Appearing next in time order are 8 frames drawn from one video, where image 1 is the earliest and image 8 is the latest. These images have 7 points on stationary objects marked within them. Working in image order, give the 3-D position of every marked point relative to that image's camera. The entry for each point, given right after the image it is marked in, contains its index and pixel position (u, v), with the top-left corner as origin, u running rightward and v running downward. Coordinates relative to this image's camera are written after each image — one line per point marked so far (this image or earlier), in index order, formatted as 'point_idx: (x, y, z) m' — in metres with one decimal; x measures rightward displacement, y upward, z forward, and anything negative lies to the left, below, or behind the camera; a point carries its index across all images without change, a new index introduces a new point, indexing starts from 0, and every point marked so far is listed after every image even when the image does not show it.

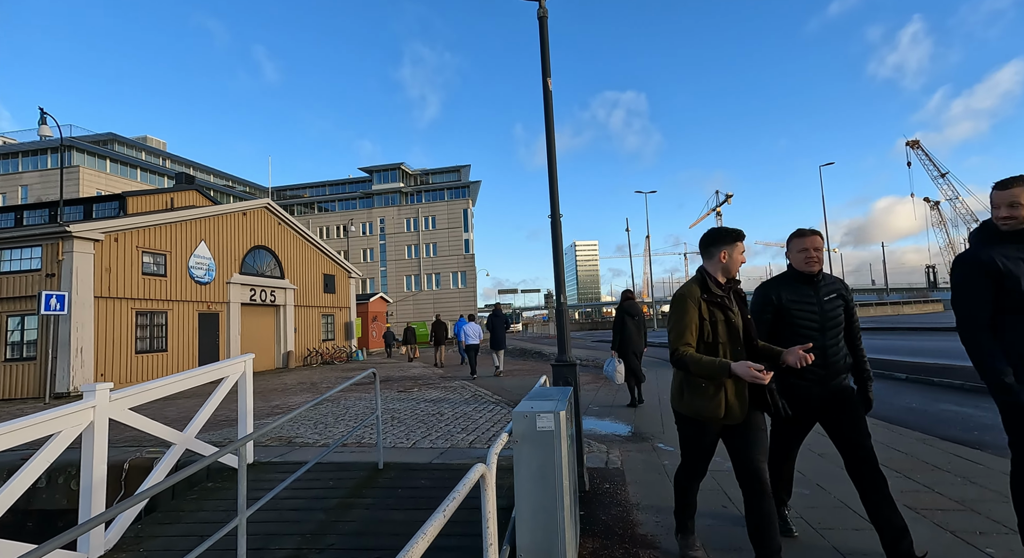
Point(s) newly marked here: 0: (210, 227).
0: (-12.3, +2.1, +20.1) m
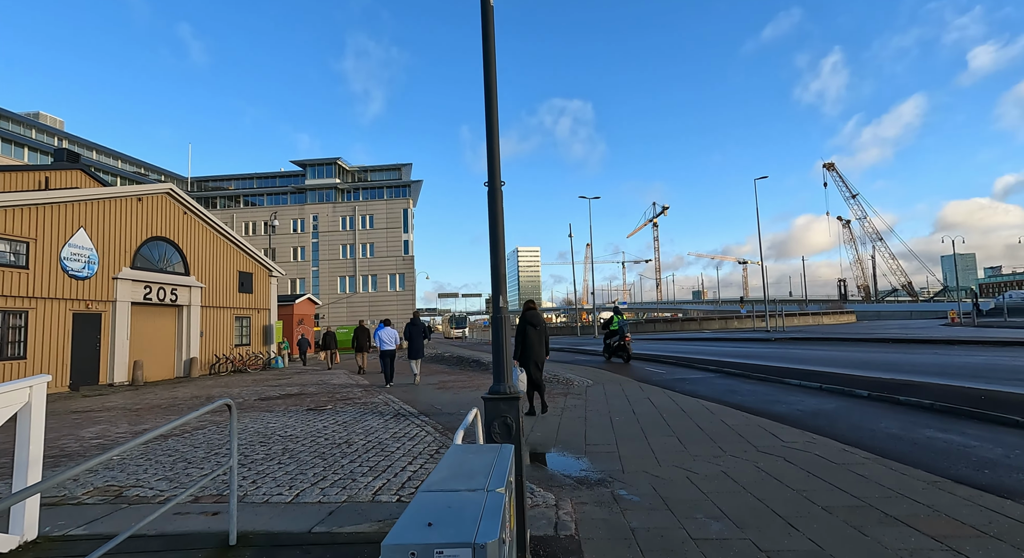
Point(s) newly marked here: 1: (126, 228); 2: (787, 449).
0: (-14.5, +2.3, +17.1) m
1: (-14.3, +2.0, +18.4) m
2: (+3.0, -1.9, +5.6) m
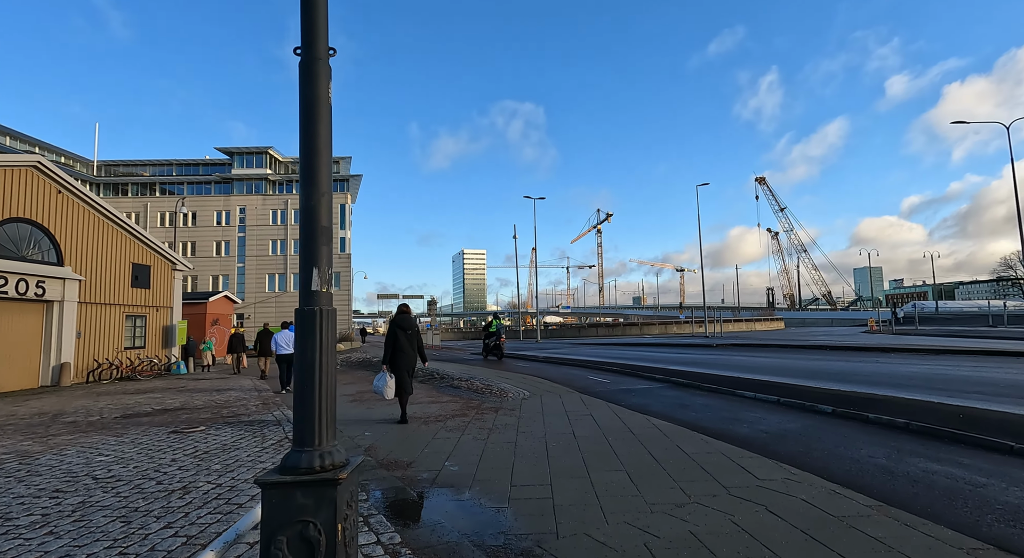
0: (-16.4, +2.7, +14.0) m
1: (-16.4, +2.3, +15.2) m
2: (+2.2, -1.8, +4.3) m
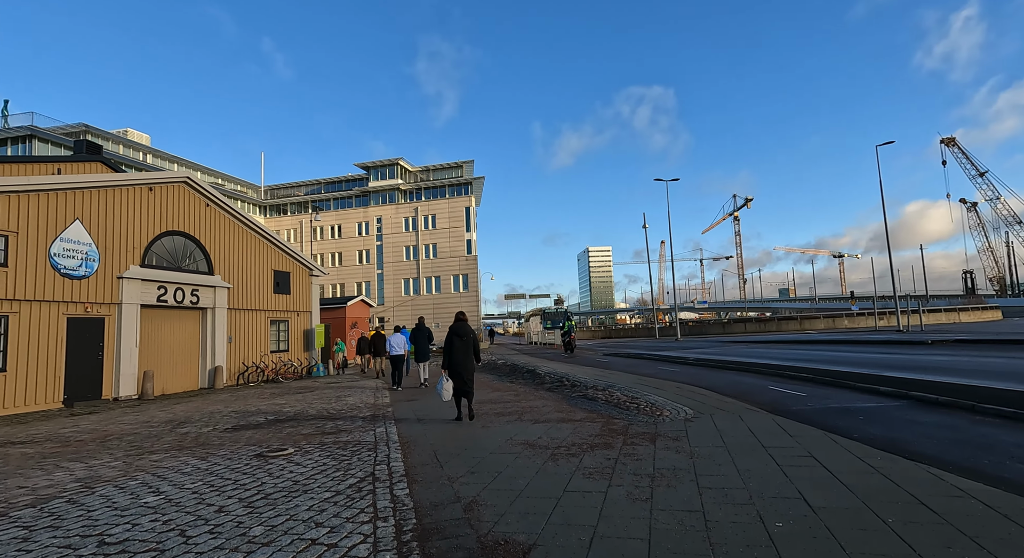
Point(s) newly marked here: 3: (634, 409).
0: (-12.8, +2.3, +15.3) m
1: (-12.5, +2.0, +16.5) m
2: (+3.0, -1.4, +1.3) m
3: (+1.9, -2.0, +7.9) m
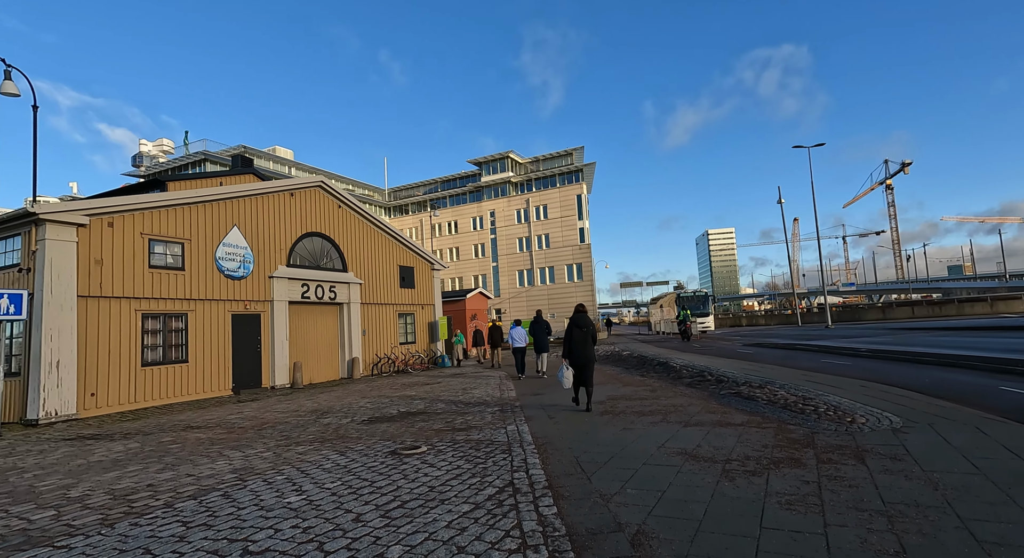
0: (-9.0, +2.3, +16.9) m
1: (-8.4, +2.0, +18.0) m
2: (+3.4, -1.3, -0.1) m
3: (+3.9, -1.7, +6.5) m
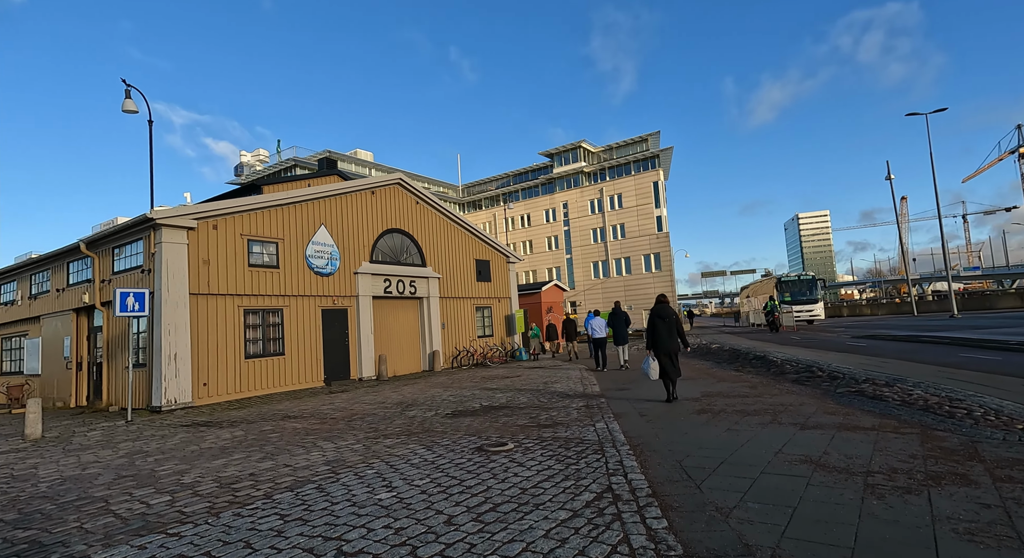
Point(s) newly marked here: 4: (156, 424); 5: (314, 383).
0: (-6.4, +2.4, +17.6) m
1: (-5.6, +2.1, +18.6) m
2: (+3.5, -1.2, -1.0) m
3: (+4.9, -1.5, +5.5) m
4: (-8.4, -3.4, +11.9) m
5: (-6.4, -3.4, +16.4) m
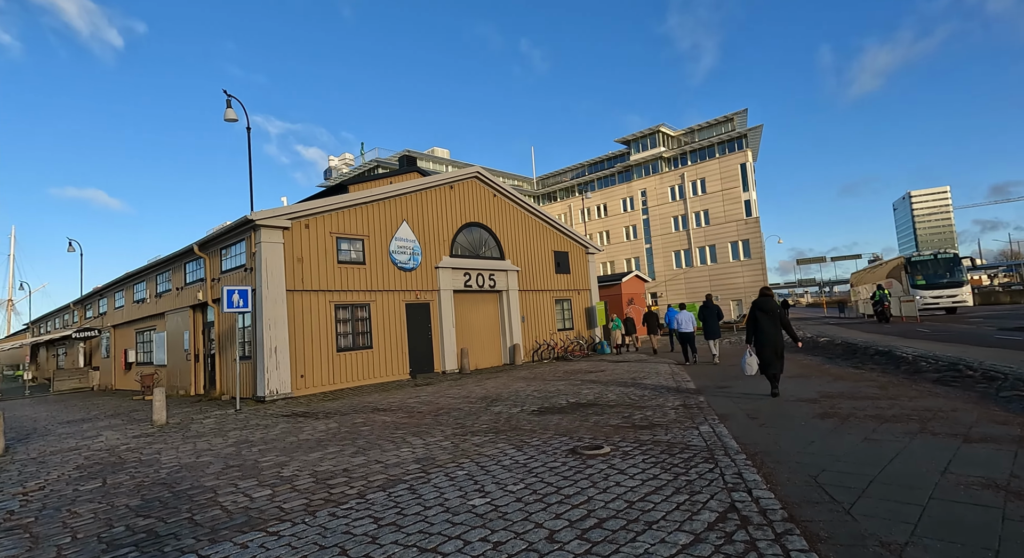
0: (-3.6, +2.6, +17.9) m
1: (-2.7, +2.3, +18.7) m
2: (+3.5, -1.1, -2.0) m
3: (+5.9, -1.3, +4.3) m
4: (-6.3, -3.4, +12.6) m
5: (-3.7, -3.2, +16.7) m
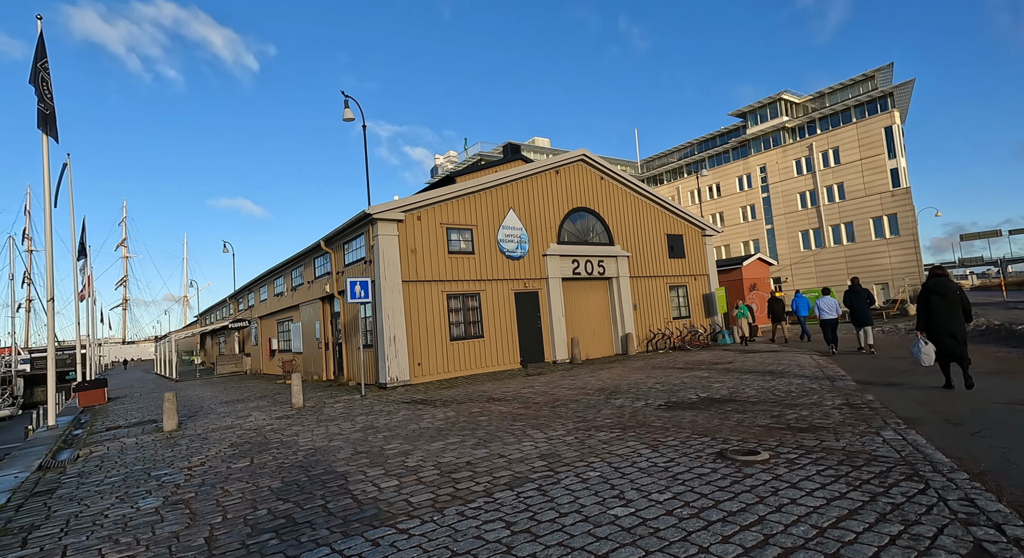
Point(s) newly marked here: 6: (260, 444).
0: (+0.2, +3.0, +17.5) m
1: (+1.3, +2.8, +18.2) m
2: (+3.3, -1.0, -3.3) m
3: (+6.8, -1.0, +2.4) m
4: (-3.3, -3.1, +13.0) m
5: (0.0, -2.8, +16.5) m
6: (-4.9, -3.2, +9.9) m
